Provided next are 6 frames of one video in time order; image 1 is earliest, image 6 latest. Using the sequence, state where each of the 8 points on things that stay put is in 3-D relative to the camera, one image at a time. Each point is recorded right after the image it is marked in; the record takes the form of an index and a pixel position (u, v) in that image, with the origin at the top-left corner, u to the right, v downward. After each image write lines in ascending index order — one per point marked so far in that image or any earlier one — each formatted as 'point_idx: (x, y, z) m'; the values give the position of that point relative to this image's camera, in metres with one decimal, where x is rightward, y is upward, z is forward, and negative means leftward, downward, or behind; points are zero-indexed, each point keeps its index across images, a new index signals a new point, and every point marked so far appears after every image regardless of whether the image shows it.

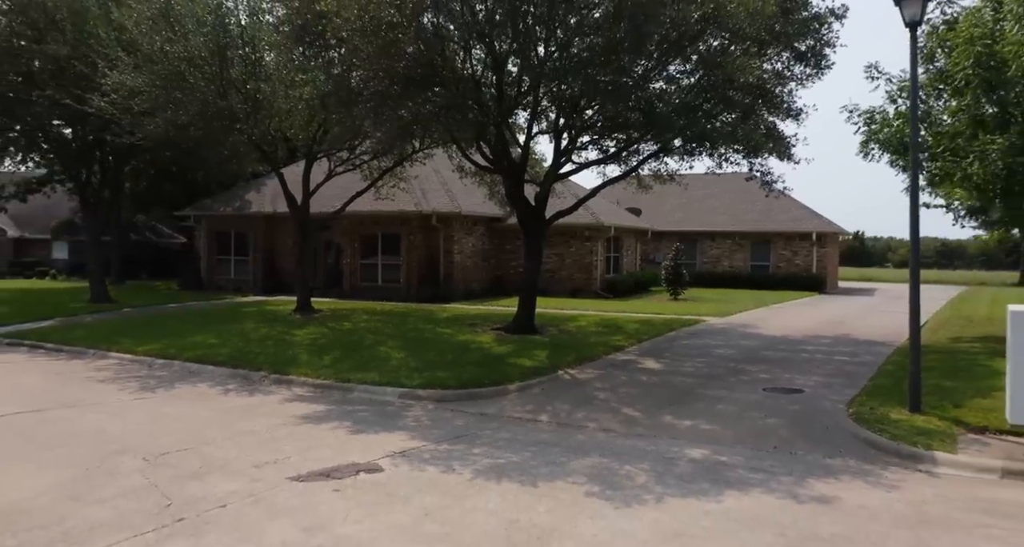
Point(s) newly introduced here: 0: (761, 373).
0: (+4.0, -1.6, +11.5) m
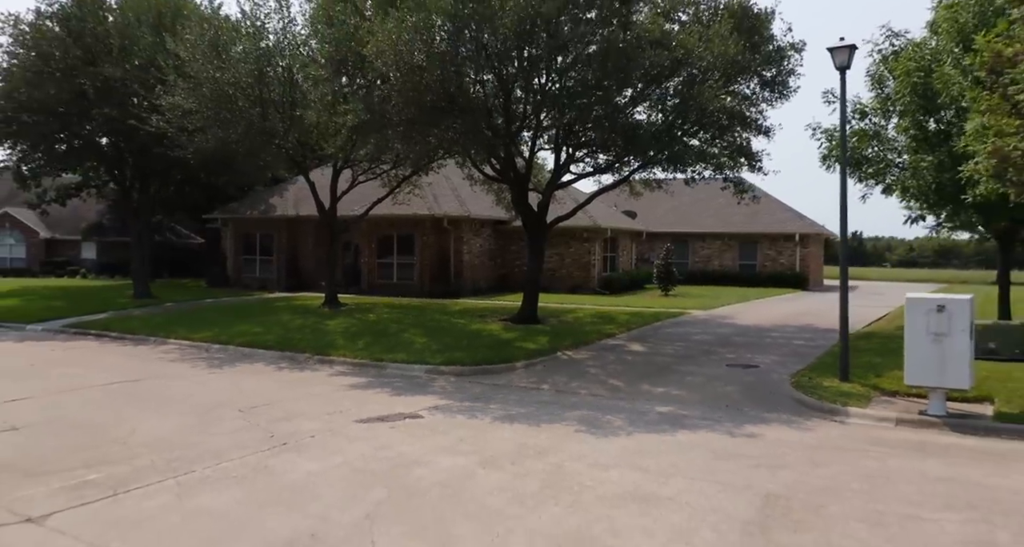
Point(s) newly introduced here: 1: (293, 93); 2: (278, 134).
0: (+4.1, -1.5, +13.7) m
1: (-5.4, +4.5, +17.8) m
2: (-5.8, +3.5, +17.7) m
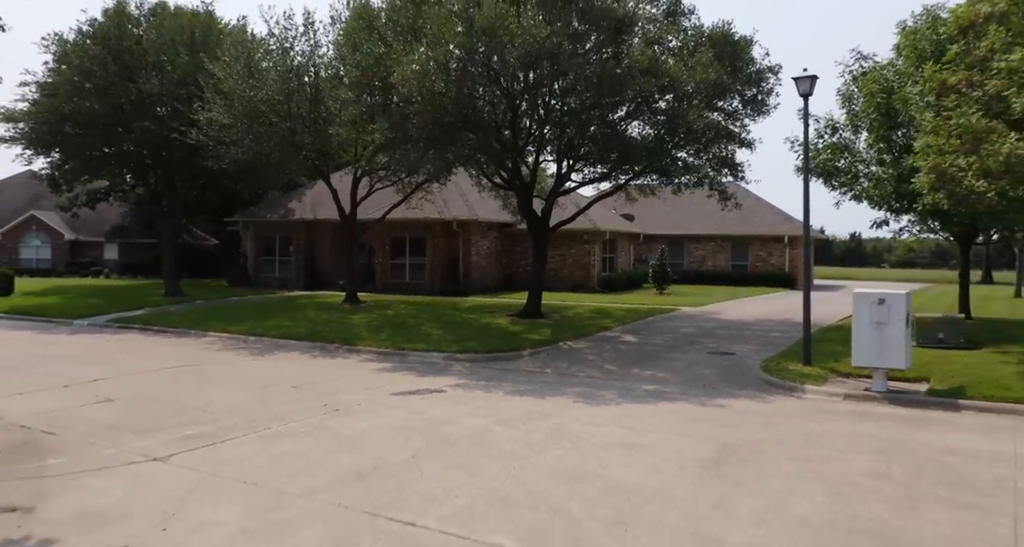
0: (+4.2, -1.5, +15.4) m
1: (-5.3, +4.5, +19.6) m
2: (-5.6, +3.5, +19.5) m
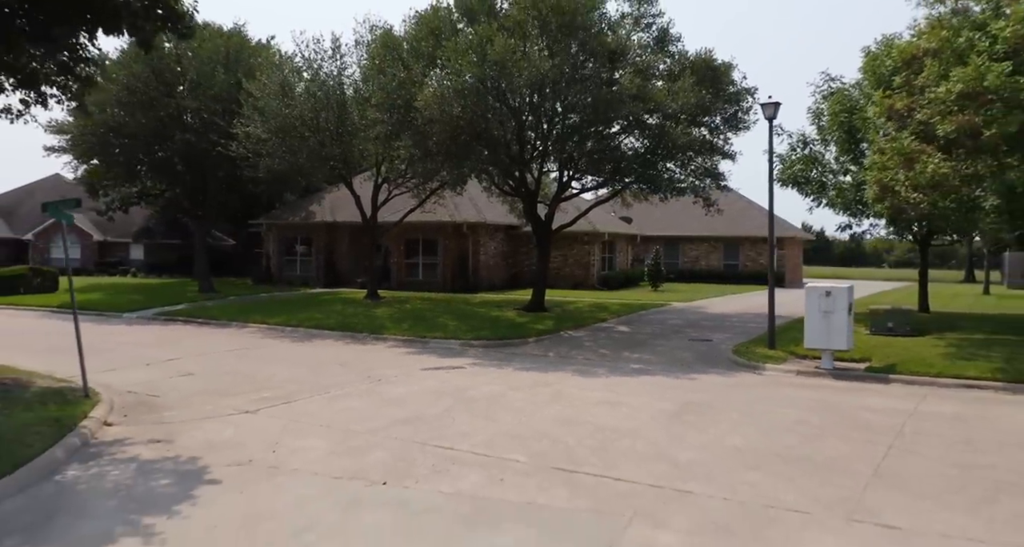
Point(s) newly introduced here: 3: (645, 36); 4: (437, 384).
0: (+4.4, -1.4, +17.6) m
1: (-5.1, +4.6, +21.8) m
2: (-5.4, +3.5, +21.8) m
3: (+3.6, +6.5, +19.3) m
4: (-1.2, -1.8, +11.4) m
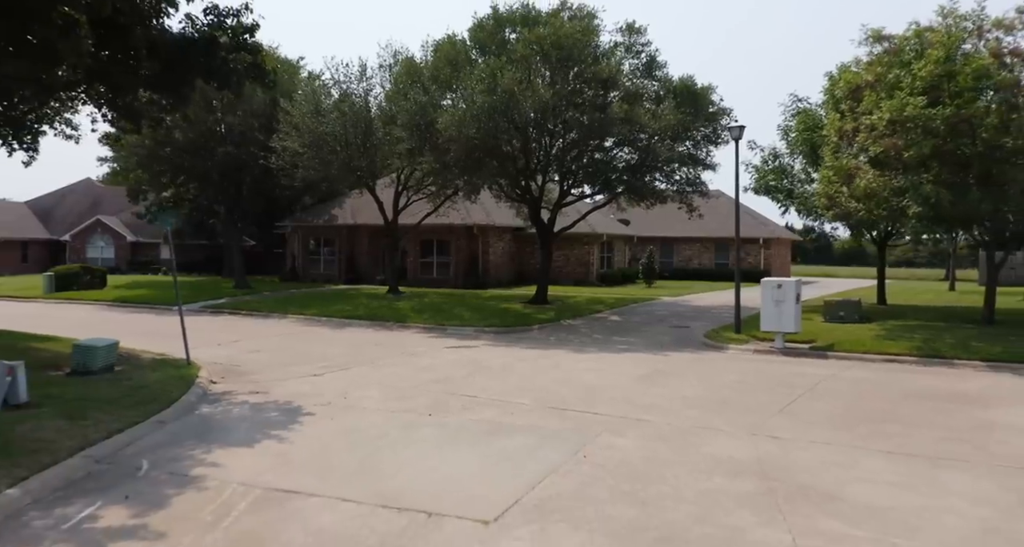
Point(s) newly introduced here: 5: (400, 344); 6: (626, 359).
0: (+4.6, -1.3, +20.4) m
1: (-4.8, +4.6, +24.7) m
2: (-5.2, +3.6, +24.7) m
3: (+3.8, +6.5, +22.1) m
4: (-1.0, -1.7, +14.2) m
5: (-2.6, -1.6, +16.4) m
6: (+2.3, -1.7, +14.6) m
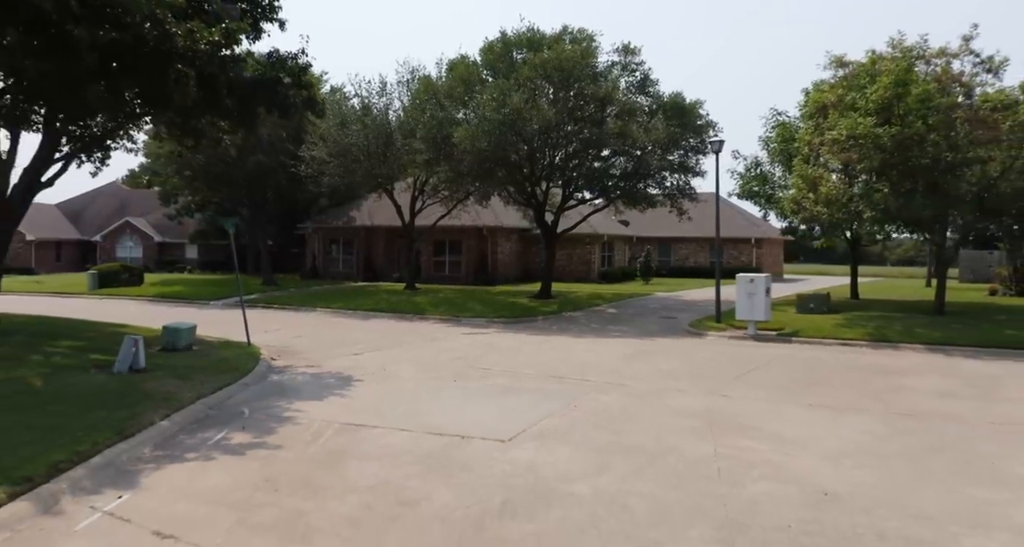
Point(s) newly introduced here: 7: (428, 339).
0: (+4.8, -1.2, +22.9) m
1: (-4.6, +4.7, +27.2) m
2: (-4.9, +3.7, +27.2) m
3: (+4.0, +6.6, +24.5) m
4: (-0.9, -1.6, +16.7) m
5: (-2.4, -1.5, +18.9) m
6: (+2.5, -1.6, +17.1) m
7: (-2.0, -1.6, +17.3) m
